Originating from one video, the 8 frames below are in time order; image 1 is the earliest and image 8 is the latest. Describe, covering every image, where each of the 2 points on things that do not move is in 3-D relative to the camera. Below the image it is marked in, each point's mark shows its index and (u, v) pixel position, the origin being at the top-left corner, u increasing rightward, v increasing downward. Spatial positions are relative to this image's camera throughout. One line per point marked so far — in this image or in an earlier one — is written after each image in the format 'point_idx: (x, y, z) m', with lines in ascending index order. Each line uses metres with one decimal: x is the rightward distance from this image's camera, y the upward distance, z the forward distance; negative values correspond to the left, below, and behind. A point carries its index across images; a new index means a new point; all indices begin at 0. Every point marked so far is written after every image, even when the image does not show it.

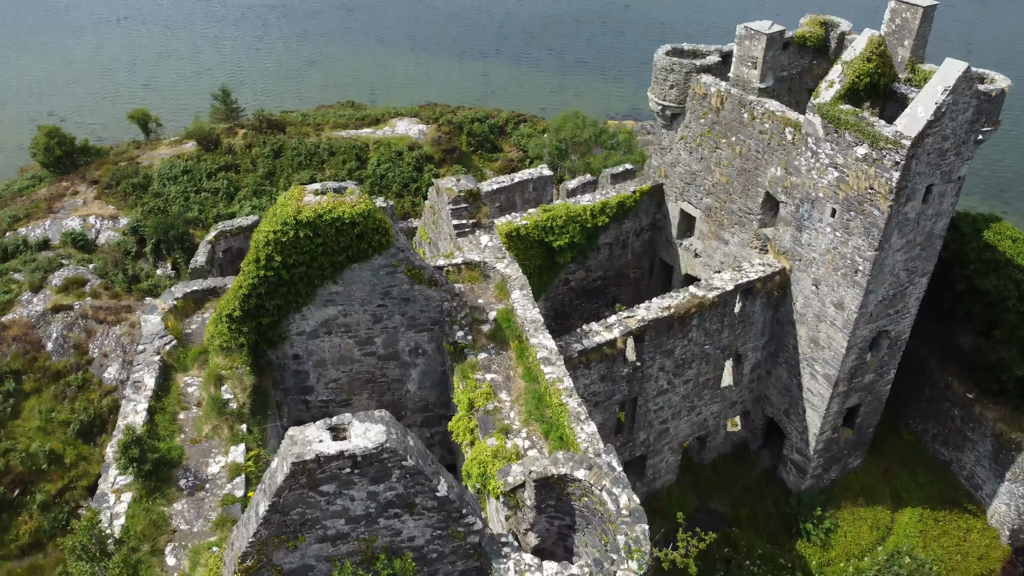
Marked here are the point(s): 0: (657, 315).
0: (+2.2, -0.4, +12.2) m
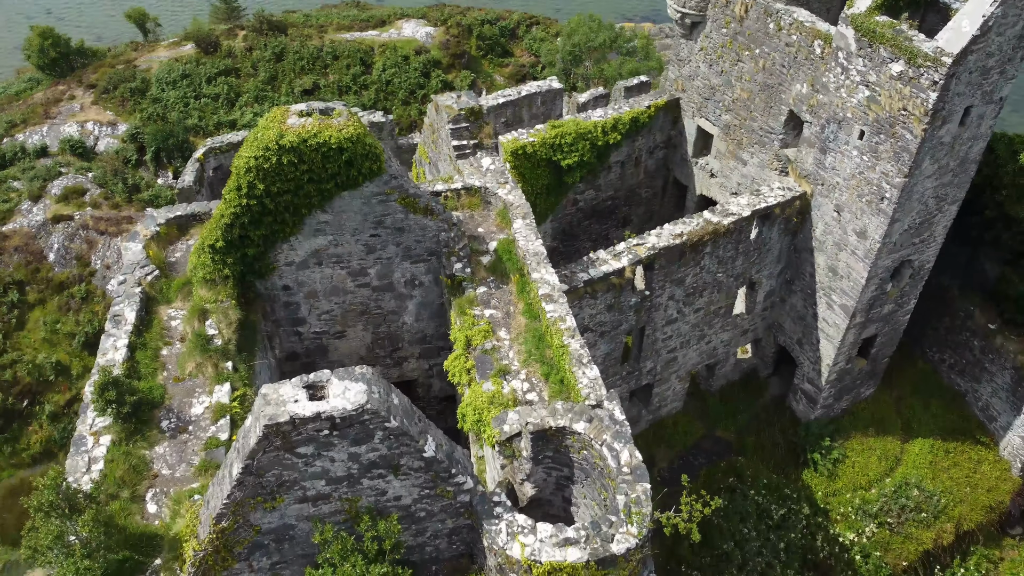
0: (+2.2, +0.6, +11.6) m
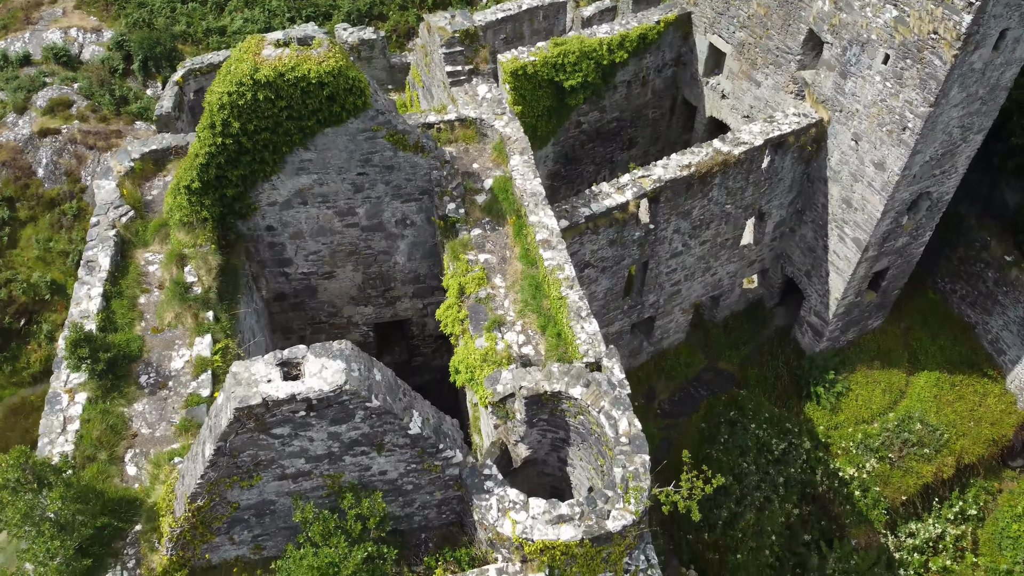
0: (+2.2, +1.5, +11.0) m
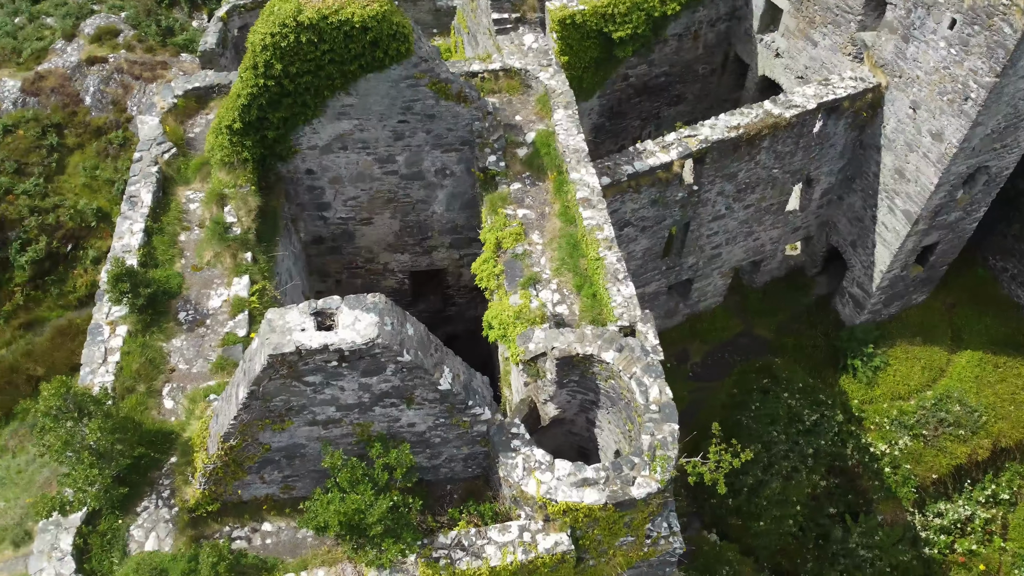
0: (+2.8, +2.0, +10.7) m
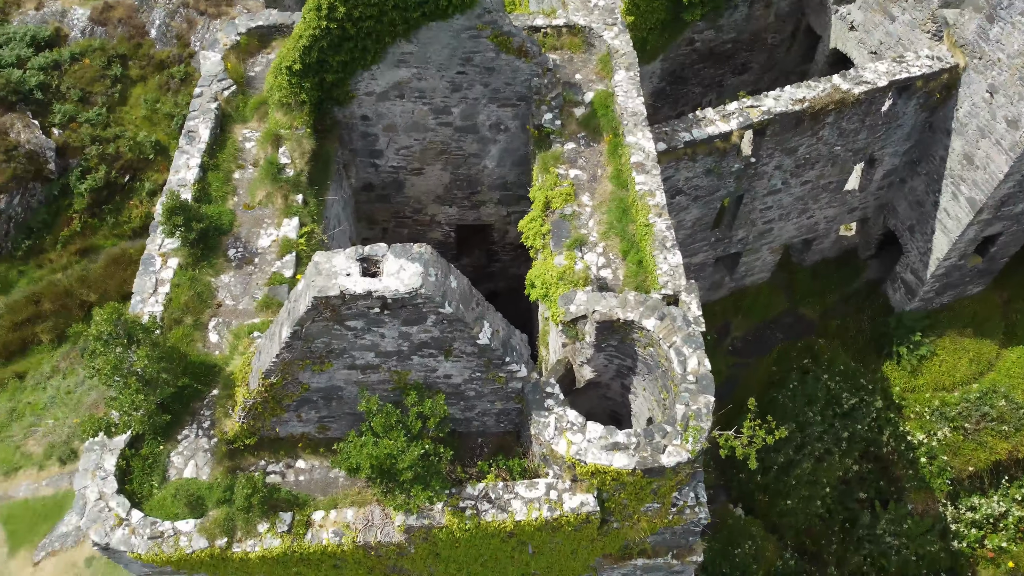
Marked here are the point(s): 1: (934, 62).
0: (+3.5, +2.3, +10.4) m
1: (+5.7, +3.1, +11.0) m
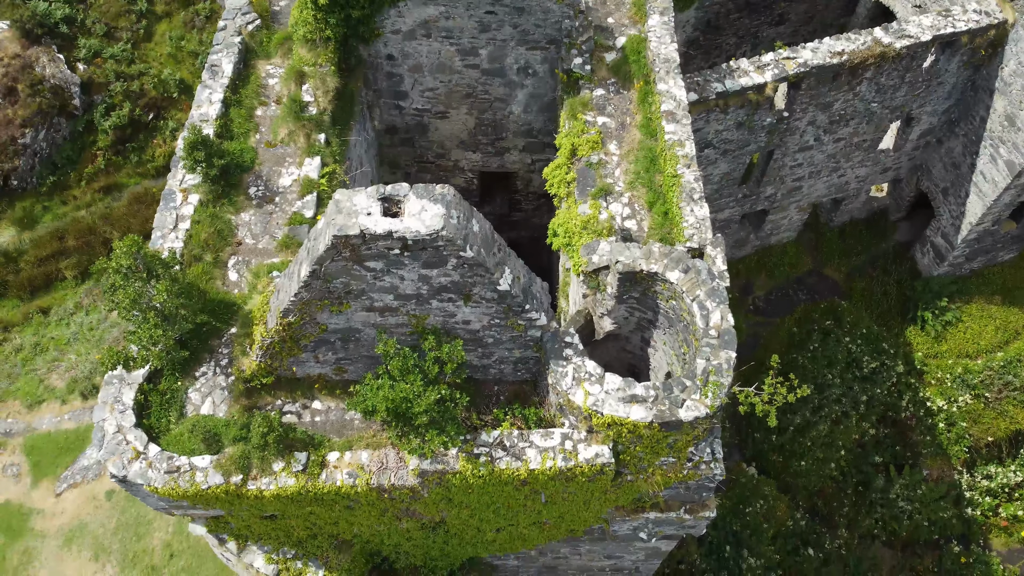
0: (+3.9, +2.8, +10.1) m
1: (+6.1, +3.5, +10.5) m
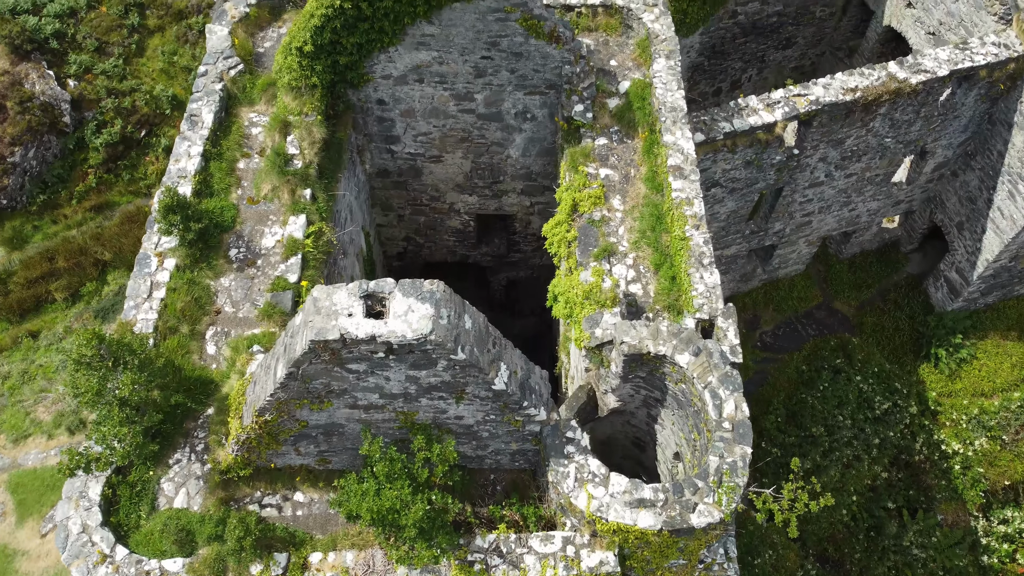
0: (+3.9, +2.2, +9.6) m
1: (+6.1, +3.0, +10.1) m
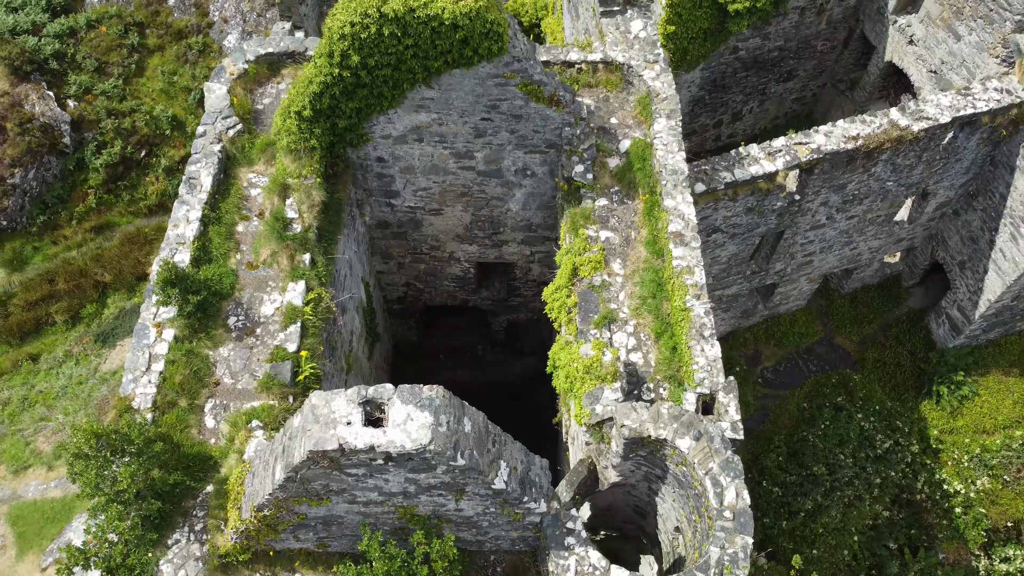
0: (+3.9, +1.7, +9.6) m
1: (+6.1, +2.4, +10.0) m
